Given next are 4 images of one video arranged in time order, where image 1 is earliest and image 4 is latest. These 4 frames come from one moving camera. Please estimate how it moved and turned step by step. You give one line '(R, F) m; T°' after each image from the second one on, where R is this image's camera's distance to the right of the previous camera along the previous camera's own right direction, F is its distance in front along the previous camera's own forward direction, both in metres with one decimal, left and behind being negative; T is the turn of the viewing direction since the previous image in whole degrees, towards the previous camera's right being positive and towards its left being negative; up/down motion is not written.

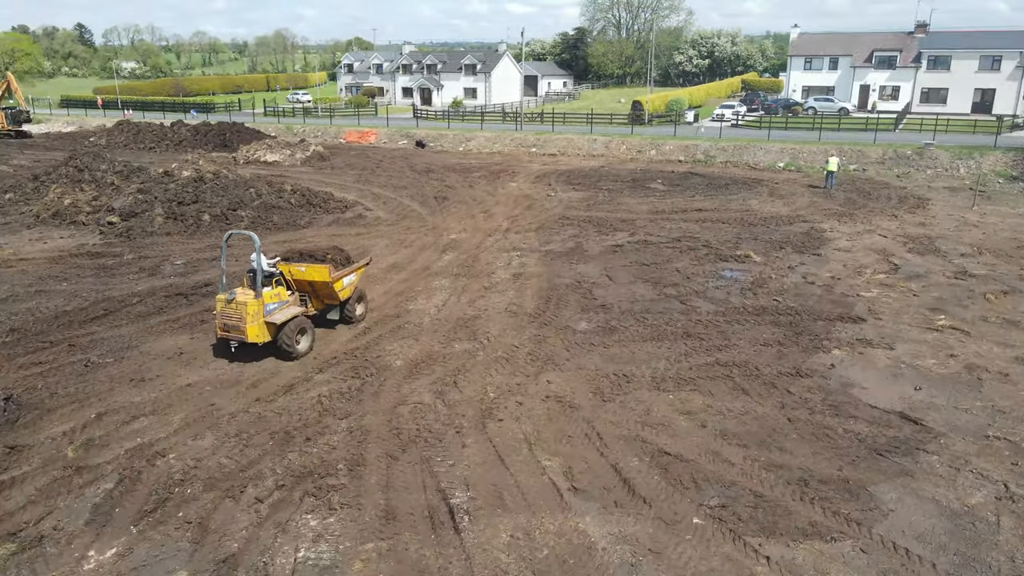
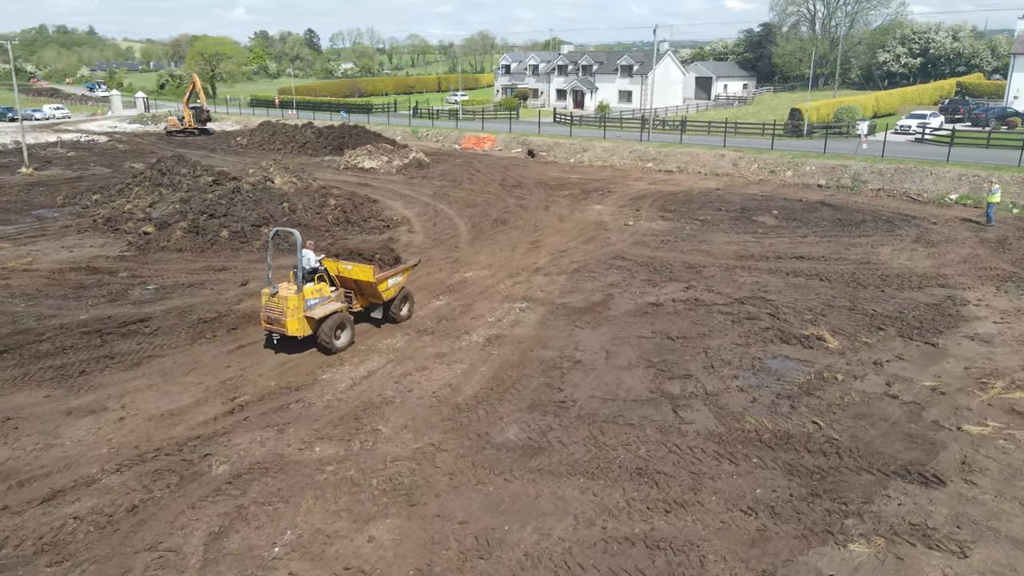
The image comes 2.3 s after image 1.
(+3.6, +3.9) m; -15°
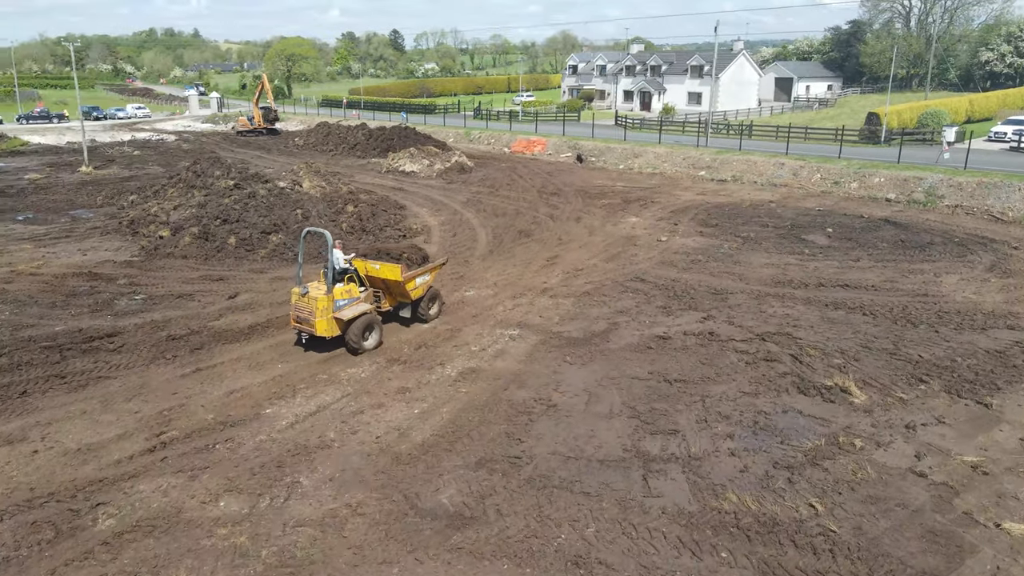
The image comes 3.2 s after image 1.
(+1.5, +1.4) m; -6°
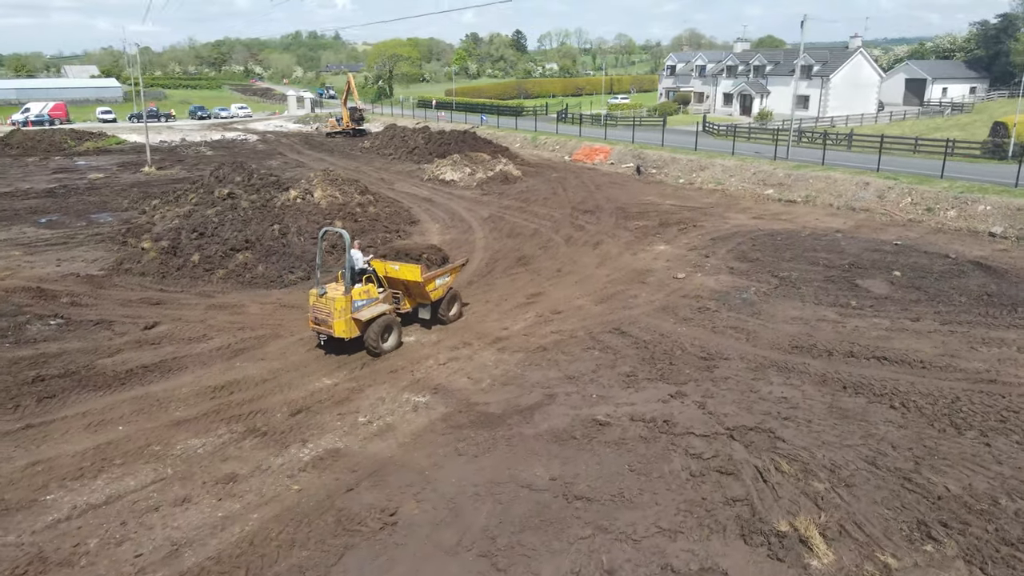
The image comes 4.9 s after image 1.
(+2.9, +2.9) m; -9°
